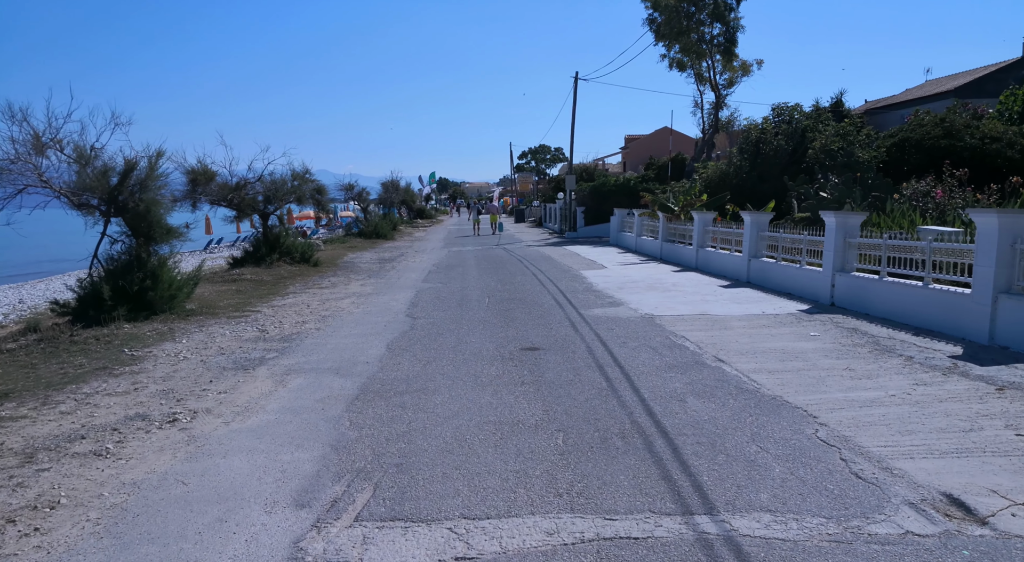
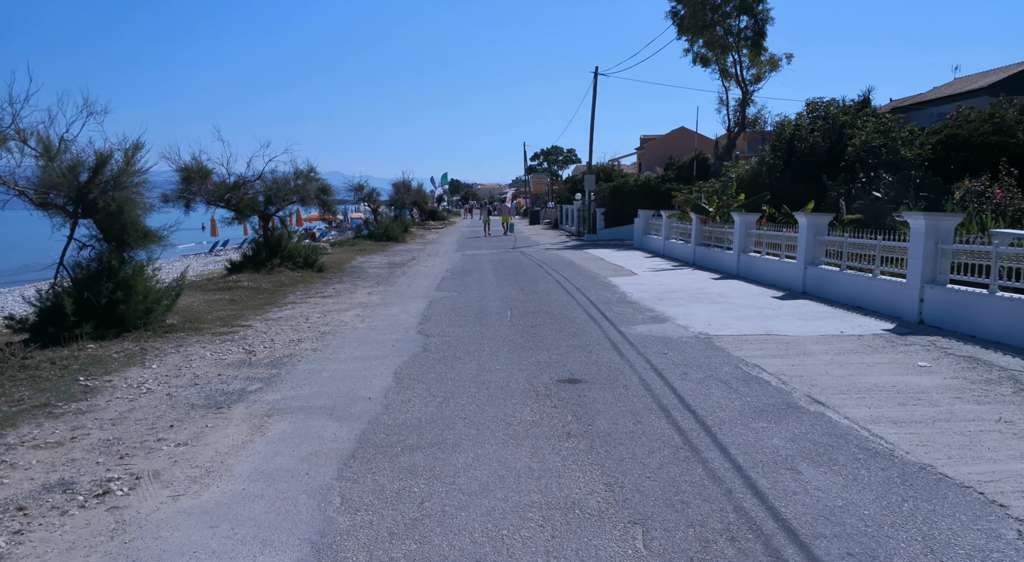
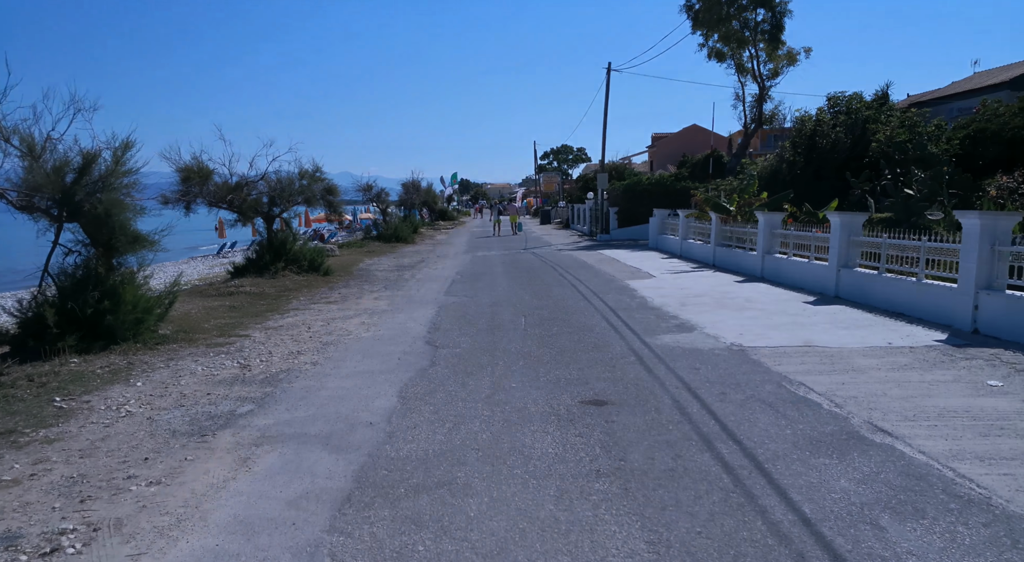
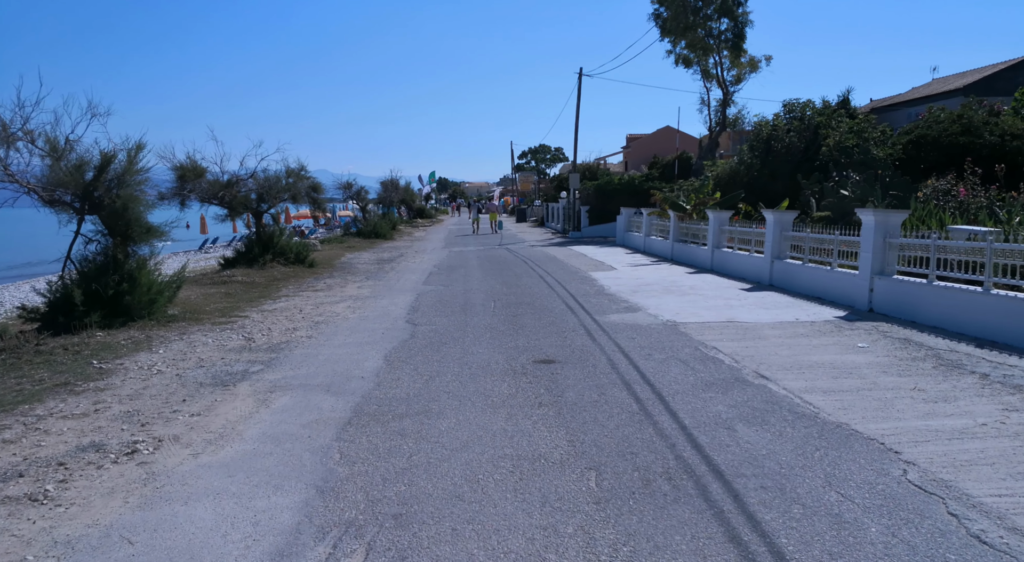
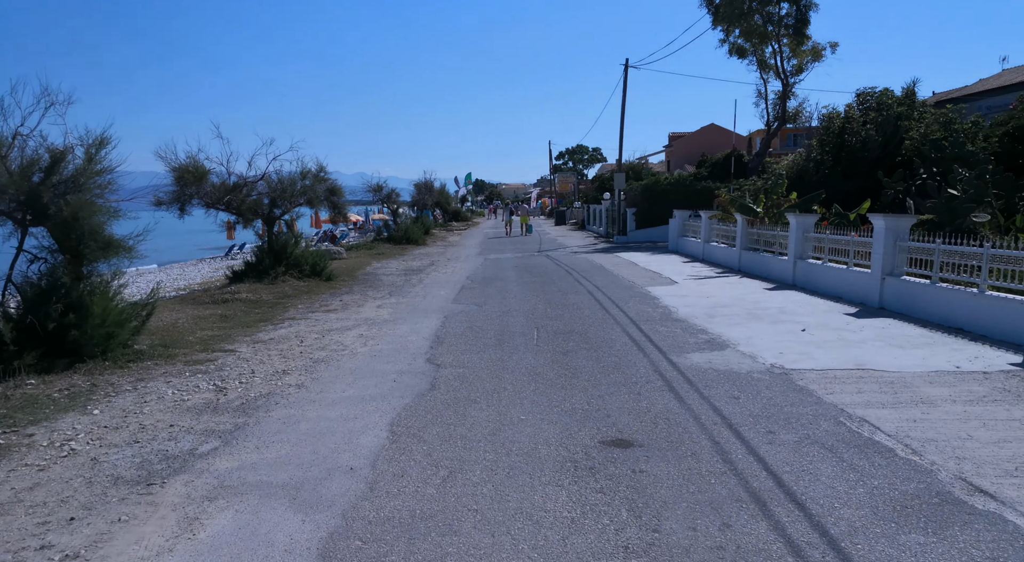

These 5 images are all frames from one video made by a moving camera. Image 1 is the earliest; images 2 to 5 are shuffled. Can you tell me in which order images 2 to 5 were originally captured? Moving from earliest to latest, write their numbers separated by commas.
4, 2, 3, 5
